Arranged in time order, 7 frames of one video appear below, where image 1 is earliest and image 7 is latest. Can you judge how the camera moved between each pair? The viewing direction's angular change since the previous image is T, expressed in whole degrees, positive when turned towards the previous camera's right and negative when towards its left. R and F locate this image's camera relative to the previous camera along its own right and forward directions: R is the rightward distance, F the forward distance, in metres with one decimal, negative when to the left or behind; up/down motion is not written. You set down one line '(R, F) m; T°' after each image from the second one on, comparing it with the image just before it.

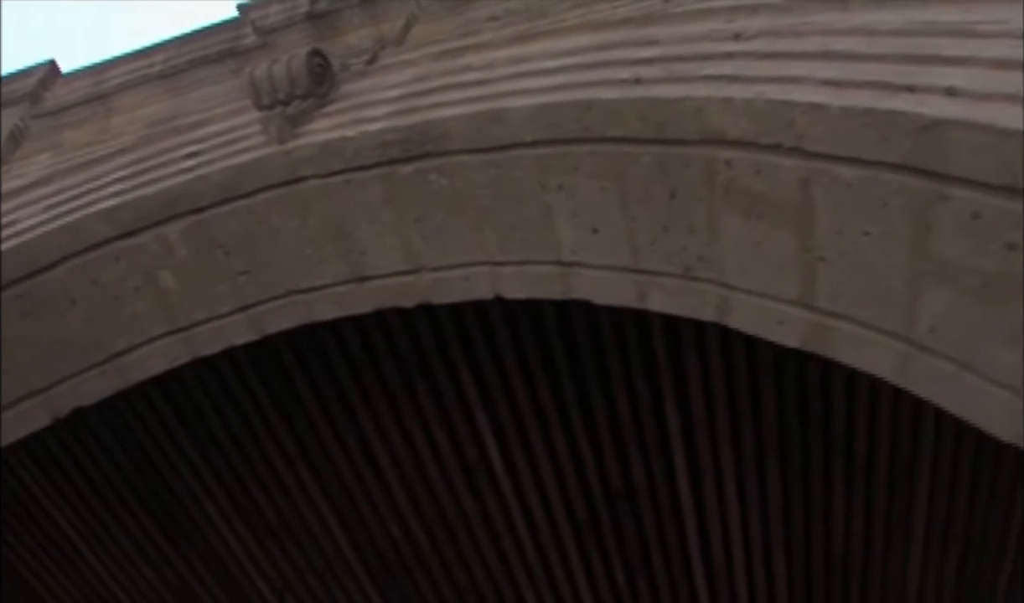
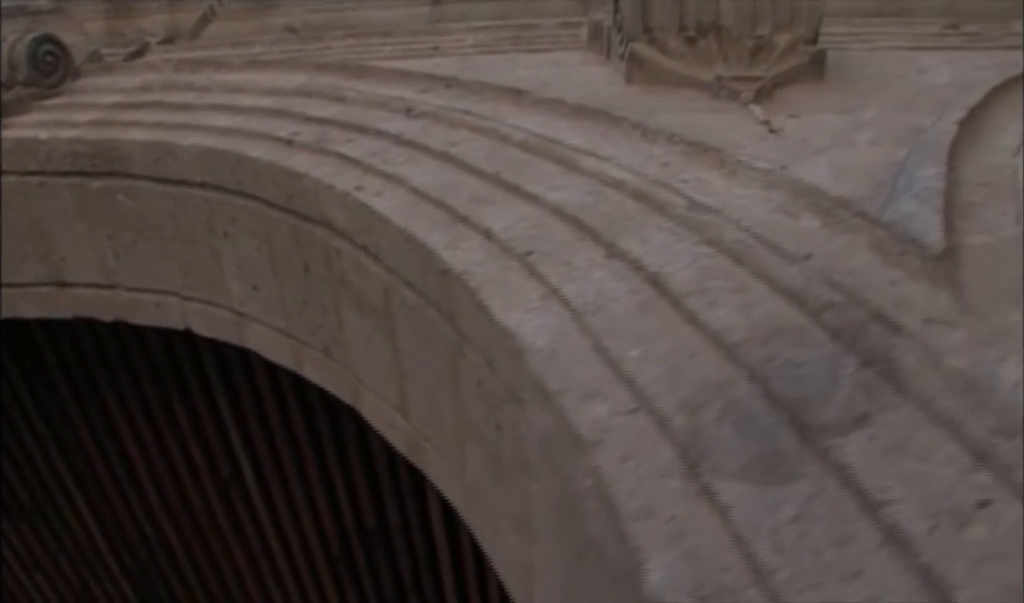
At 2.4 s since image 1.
(+0.9, +0.3) m; -2°
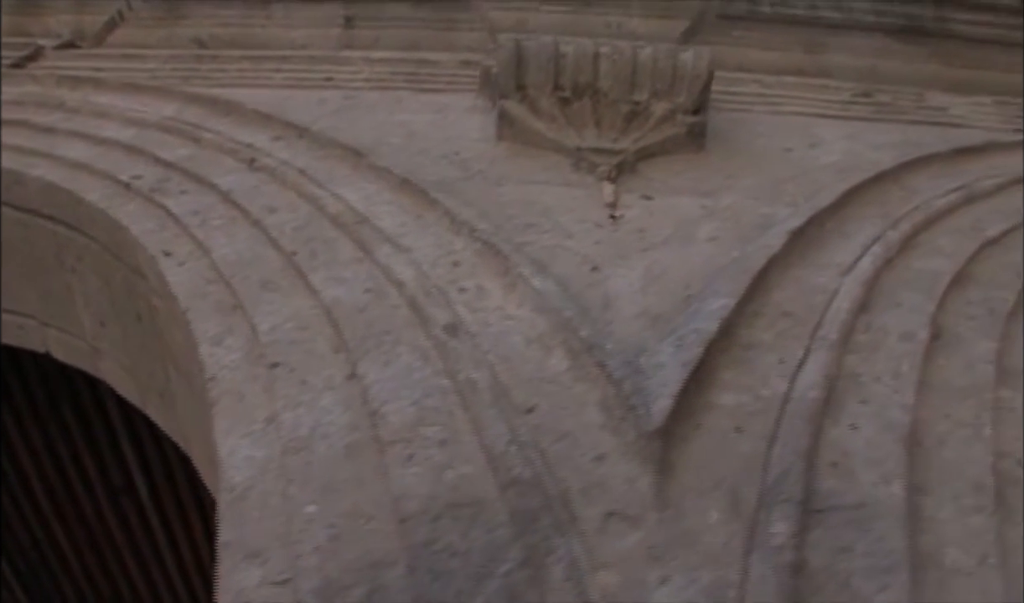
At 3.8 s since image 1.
(+0.4, +0.1) m; -1°
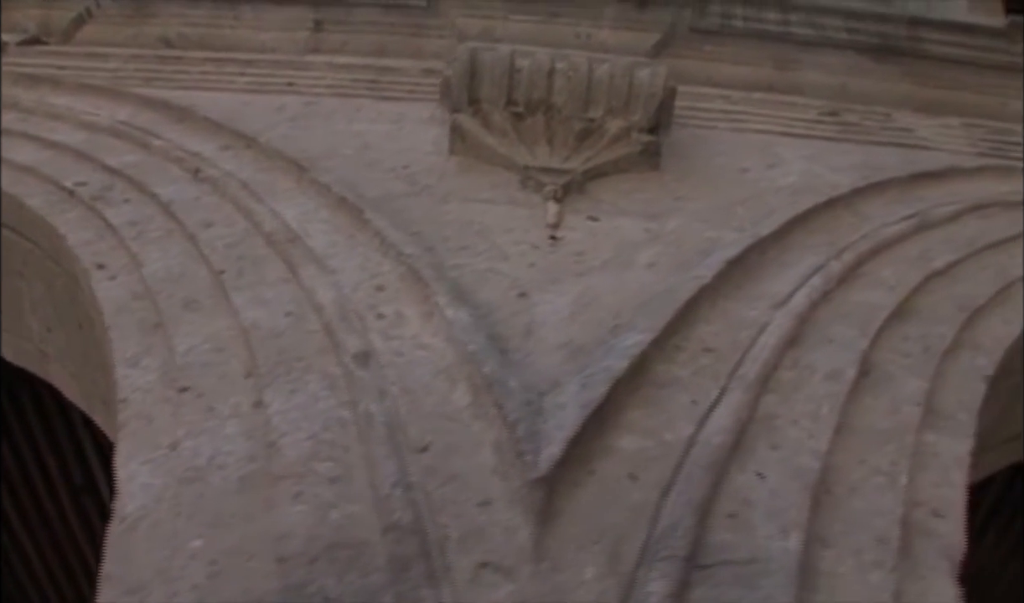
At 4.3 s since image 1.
(+0.1, 0.0) m; 0°
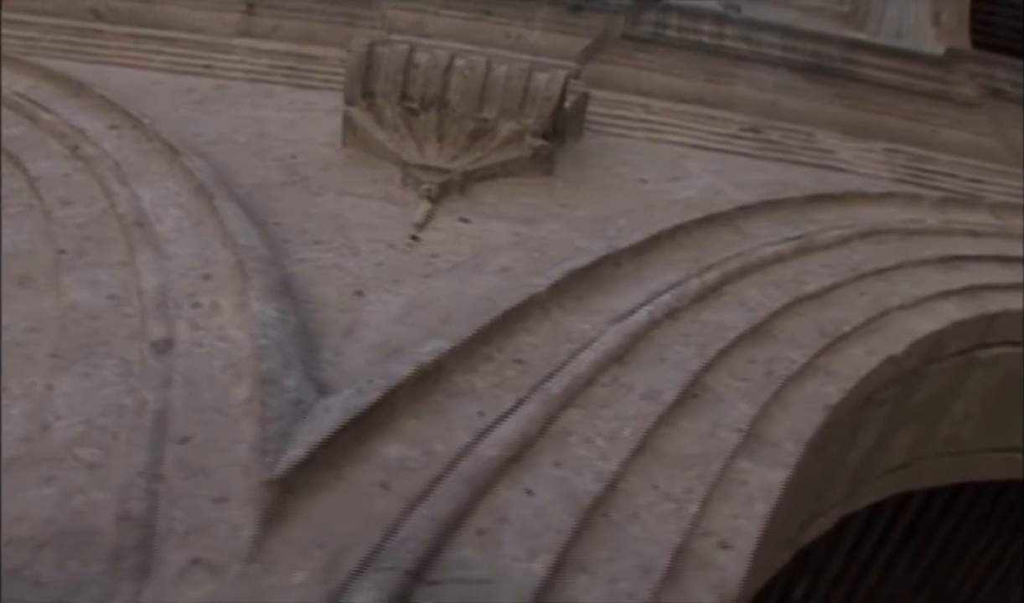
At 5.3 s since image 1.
(+0.3, 0.0) m; 0°
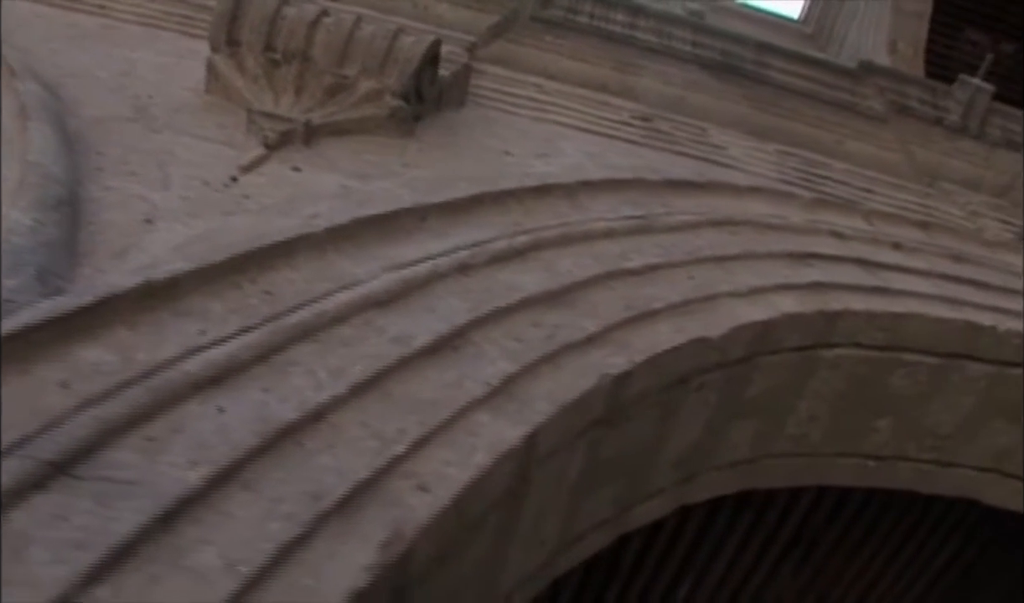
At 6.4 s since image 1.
(+0.4, 0.0) m; 0°
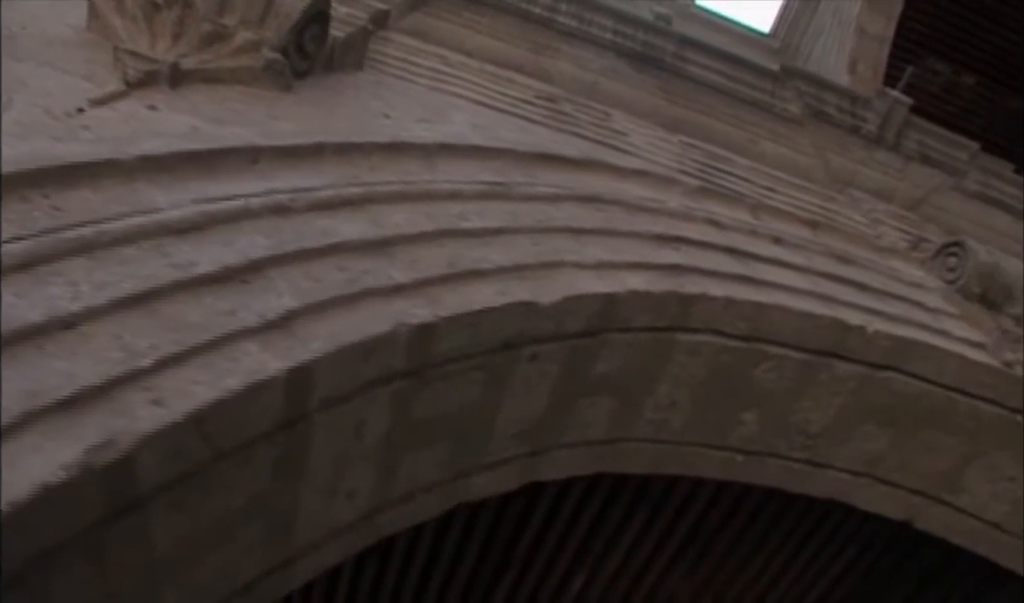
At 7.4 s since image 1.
(+0.3, 0.0) m; 0°
